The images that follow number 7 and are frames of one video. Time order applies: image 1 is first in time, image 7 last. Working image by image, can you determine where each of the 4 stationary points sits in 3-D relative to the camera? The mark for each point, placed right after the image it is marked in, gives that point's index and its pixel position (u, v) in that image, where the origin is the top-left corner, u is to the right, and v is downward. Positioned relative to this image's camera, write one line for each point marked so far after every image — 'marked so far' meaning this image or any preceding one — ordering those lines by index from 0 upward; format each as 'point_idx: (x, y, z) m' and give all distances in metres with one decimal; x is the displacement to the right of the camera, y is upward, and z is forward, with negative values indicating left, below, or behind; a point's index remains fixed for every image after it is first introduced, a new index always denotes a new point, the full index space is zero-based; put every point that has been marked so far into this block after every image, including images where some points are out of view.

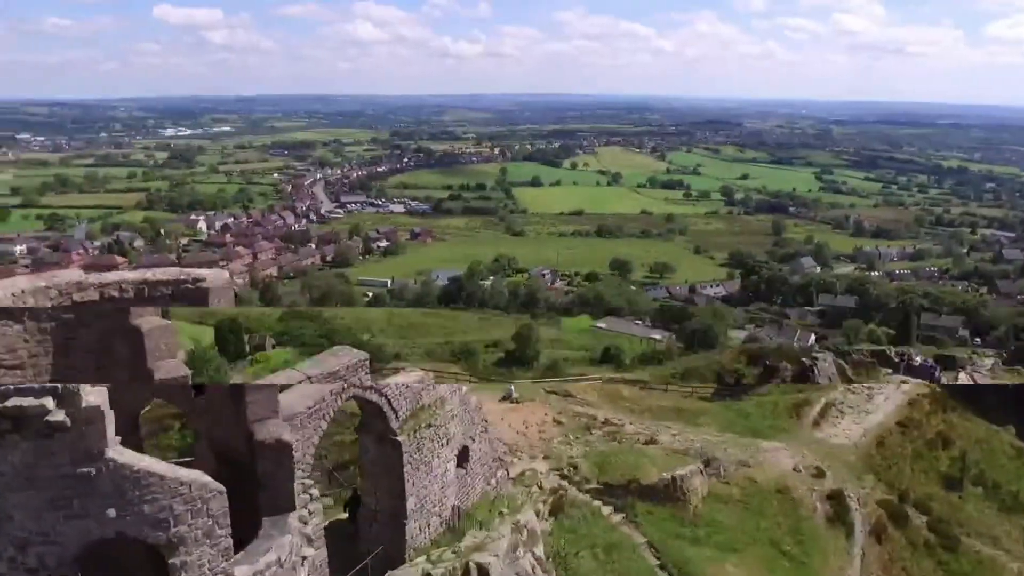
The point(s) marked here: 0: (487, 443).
0: (-1.1, -3.8, +17.8) m
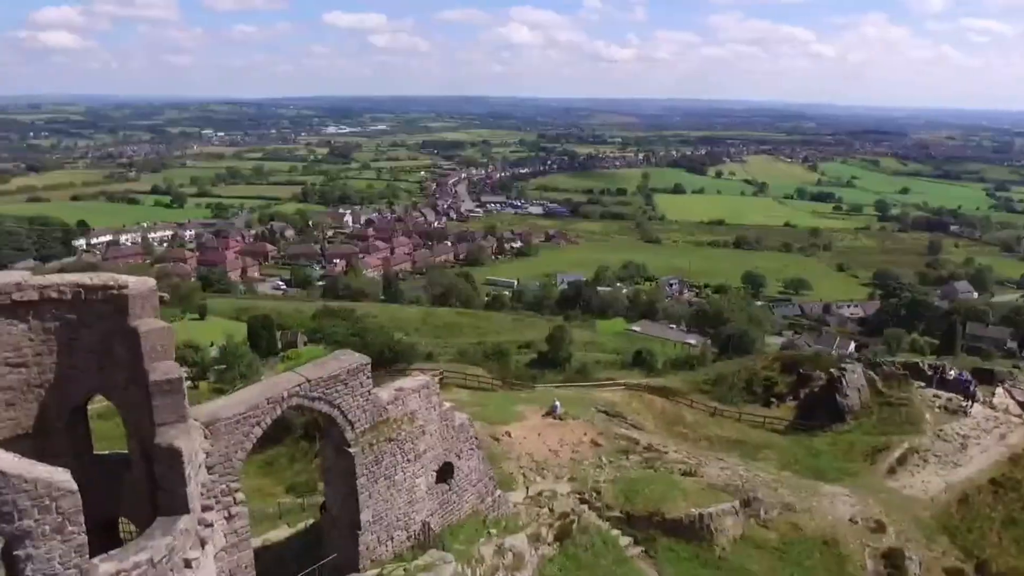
0: (-0.9, -3.9, +17.8) m
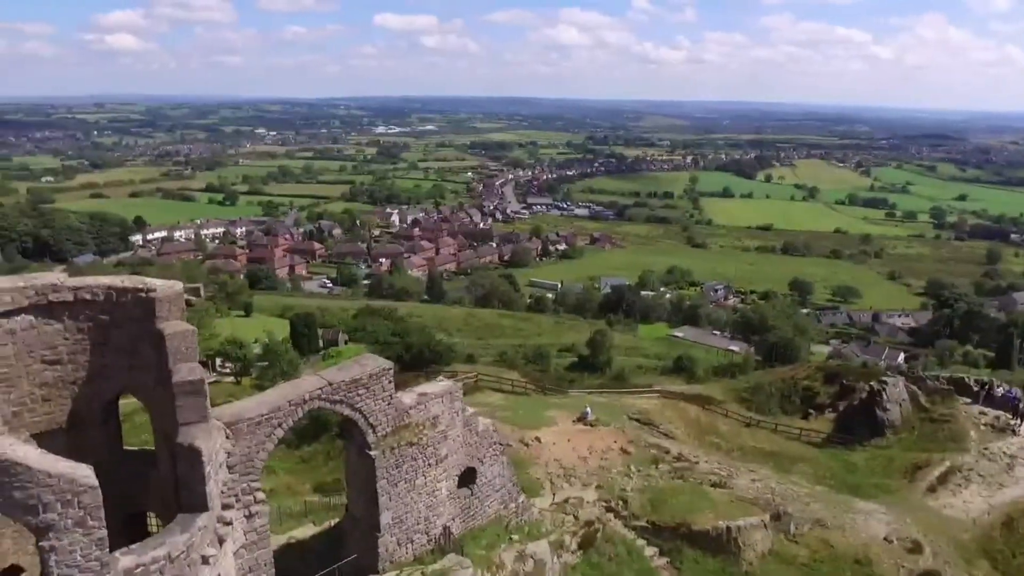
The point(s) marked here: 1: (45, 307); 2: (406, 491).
0: (-0.4, -4.1, +17.9) m
1: (-7.0, -0.3, +11.6) m
2: (-2.0, -4.0, +15.3) m
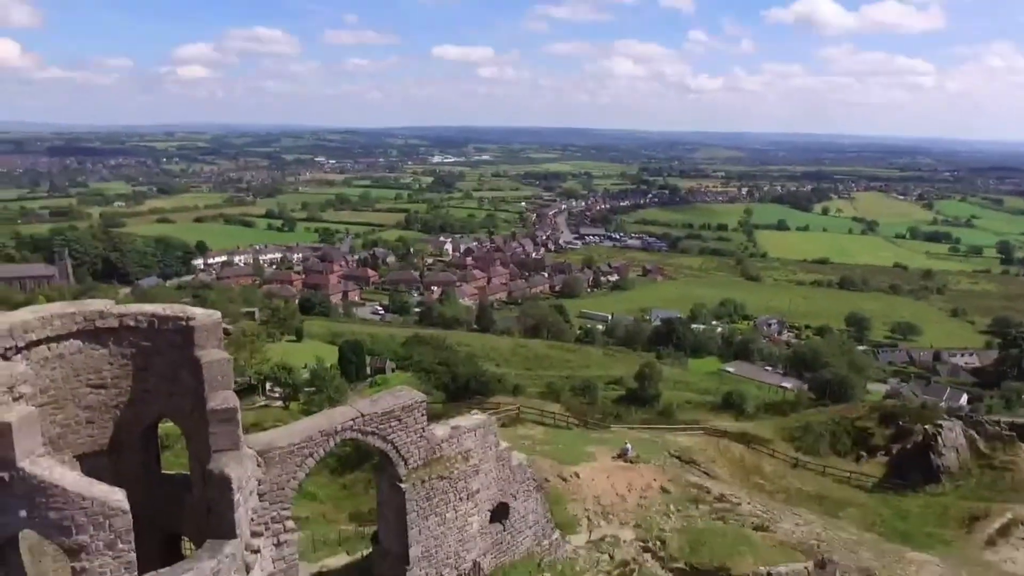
0: (+0.4, -4.9, +17.8) m
1: (-6.6, -0.7, +12.1) m
2: (-1.4, -4.7, +15.3) m
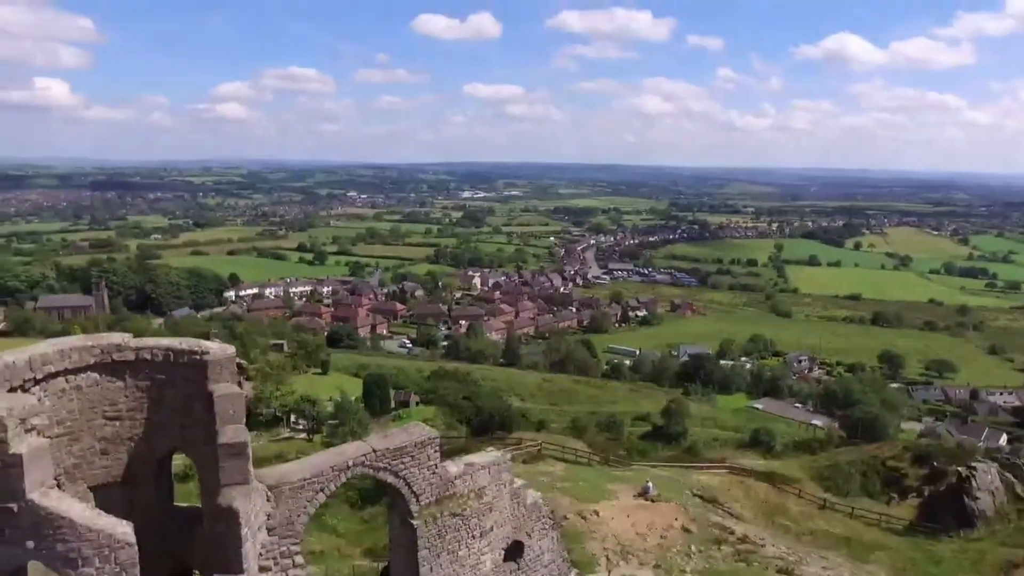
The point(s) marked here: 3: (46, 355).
0: (+0.7, -5.7, +17.6) m
1: (-6.4, -1.2, +12.3) m
2: (-1.2, -5.3, +15.1) m
3: (-7.0, -1.0, +11.5) m
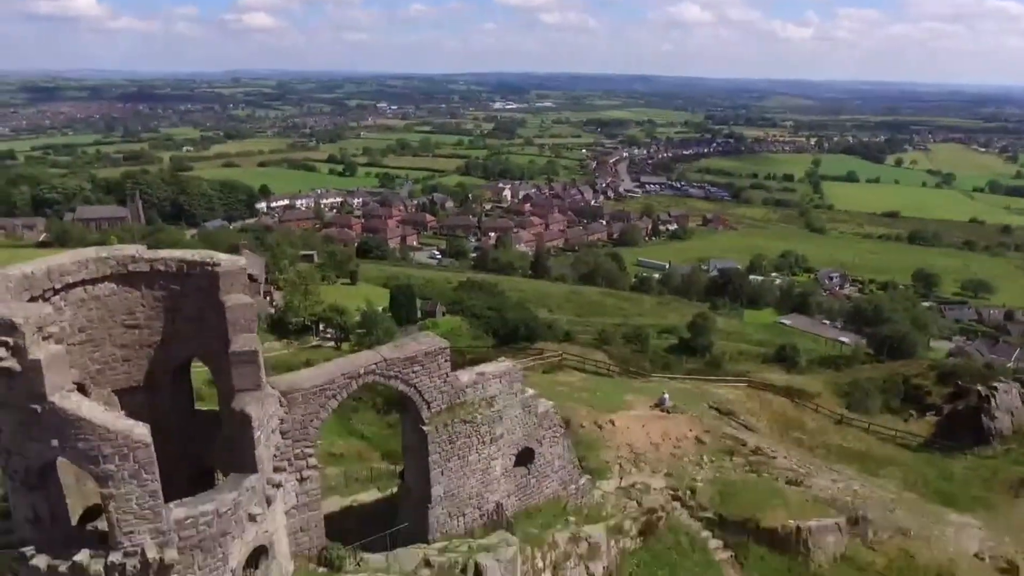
0: (+1.0, -3.7, +18.1) m
1: (-6.3, +0.2, +12.7) m
2: (-1.0, -3.6, +15.7) m
3: (-6.9, +0.4, +11.9) m
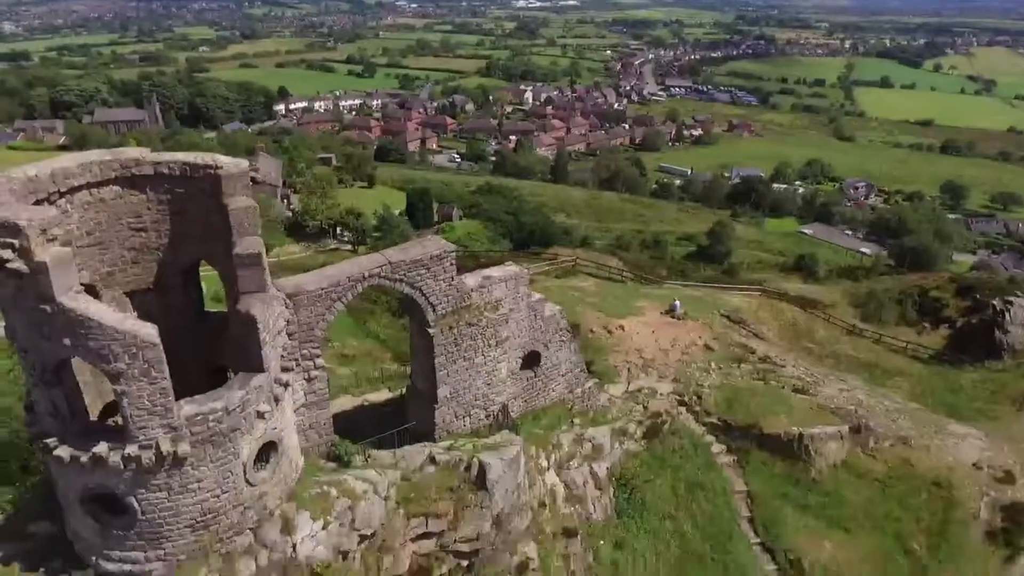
0: (+1.1, -1.5, +18.3) m
1: (-6.3, +1.8, +12.7) m
2: (-0.9, -1.7, +16.0) m
3: (-6.9, +1.9, +11.9) m
